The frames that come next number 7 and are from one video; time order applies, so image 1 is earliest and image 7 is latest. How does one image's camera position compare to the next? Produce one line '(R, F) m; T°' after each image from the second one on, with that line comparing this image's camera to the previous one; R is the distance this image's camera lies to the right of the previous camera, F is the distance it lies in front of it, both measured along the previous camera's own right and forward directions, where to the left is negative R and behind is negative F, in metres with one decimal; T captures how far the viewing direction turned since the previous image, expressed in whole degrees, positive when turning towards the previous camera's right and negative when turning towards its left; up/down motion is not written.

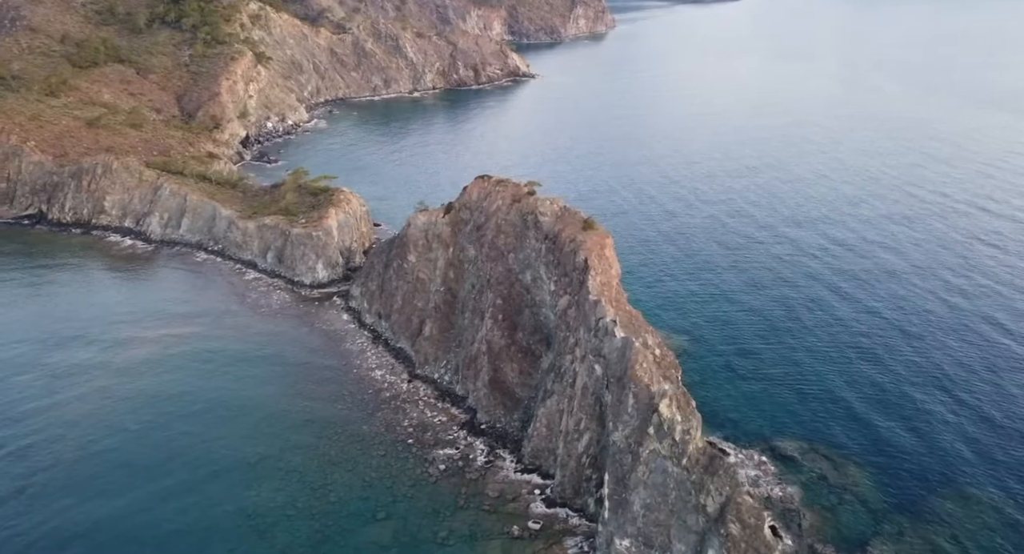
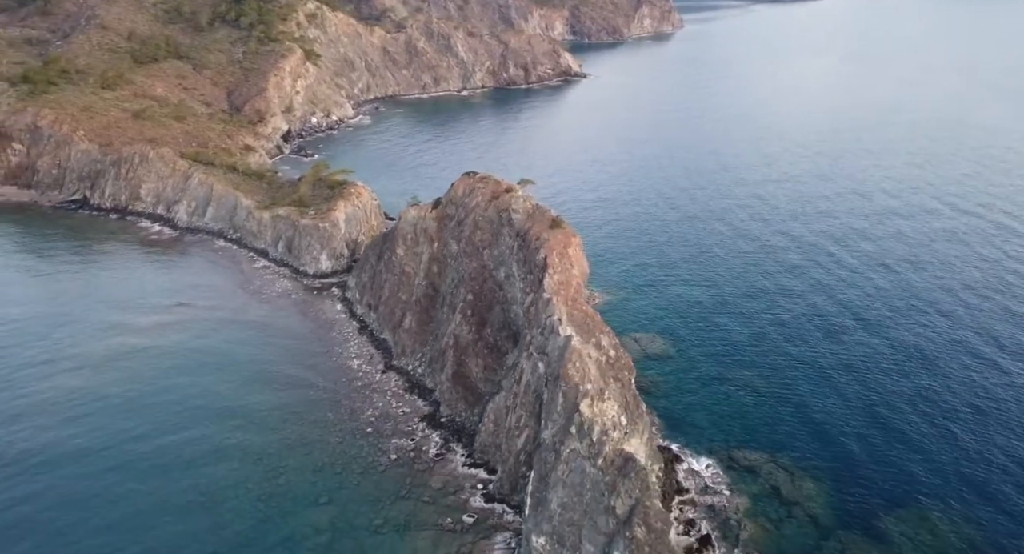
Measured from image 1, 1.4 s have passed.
(+5.8, +0.1) m; -6°
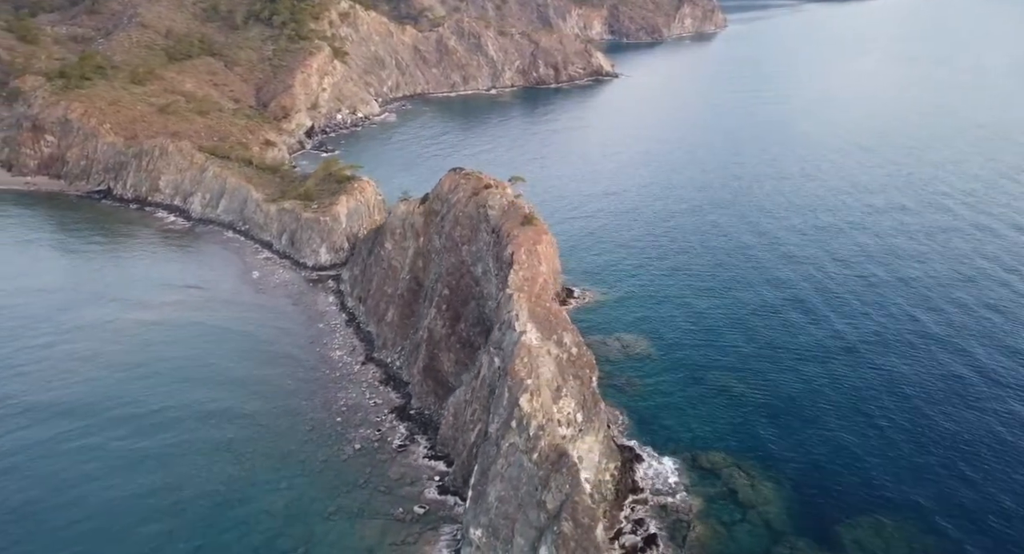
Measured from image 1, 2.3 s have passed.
(+4.1, -0.1) m; -3°
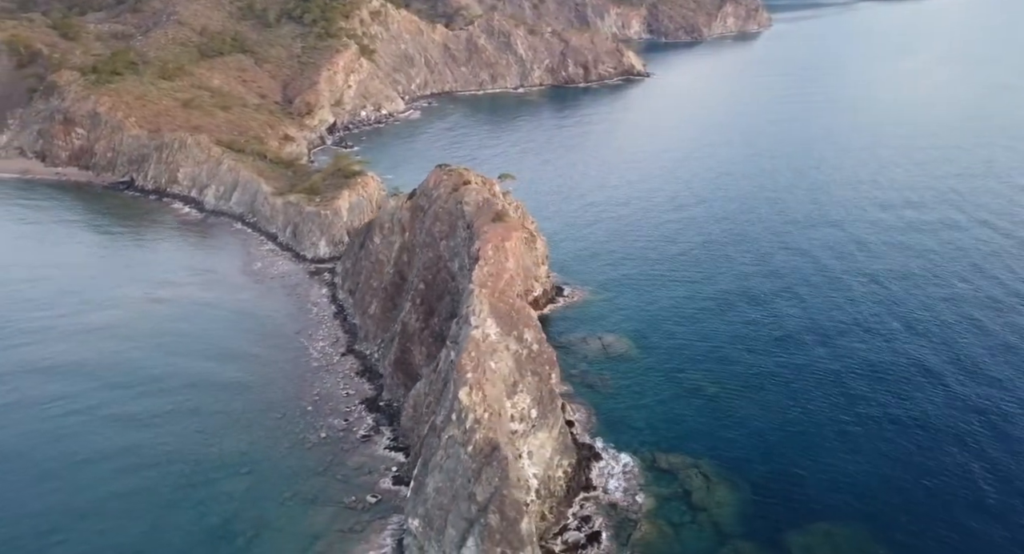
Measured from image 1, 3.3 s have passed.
(+4.1, -0.1) m; -3°
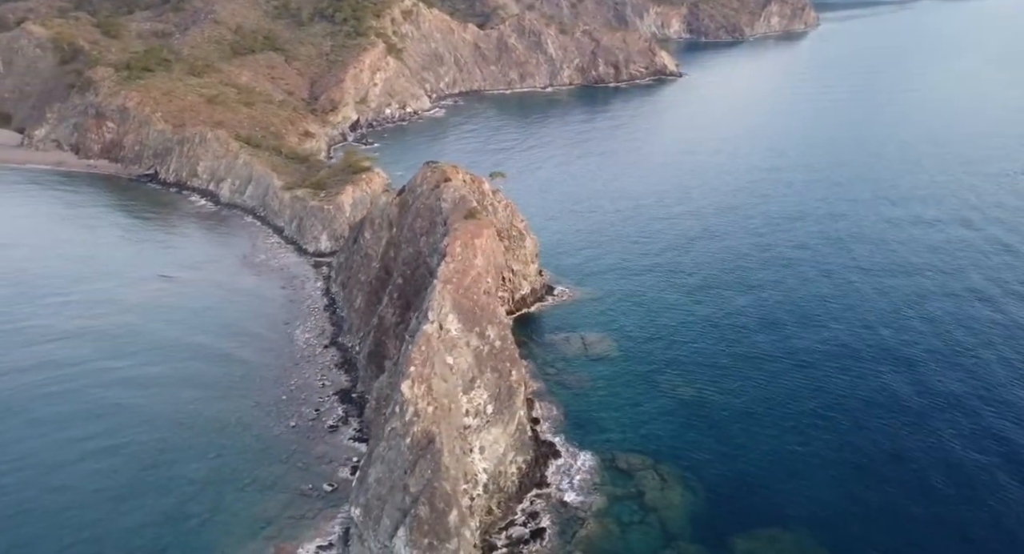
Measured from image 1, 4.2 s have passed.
(+4.2, -0.1) m; -4°
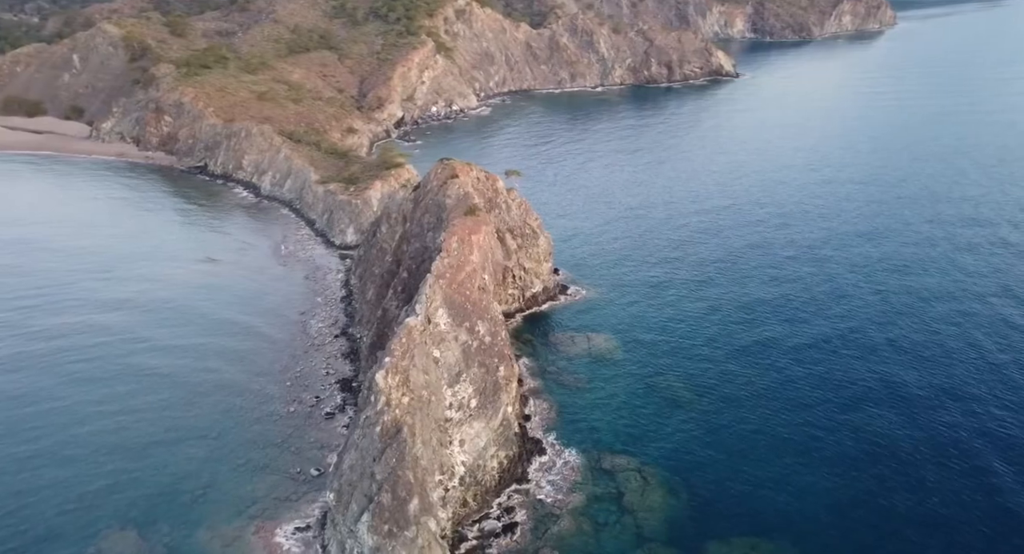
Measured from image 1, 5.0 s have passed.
(+3.7, -0.1) m; -5°
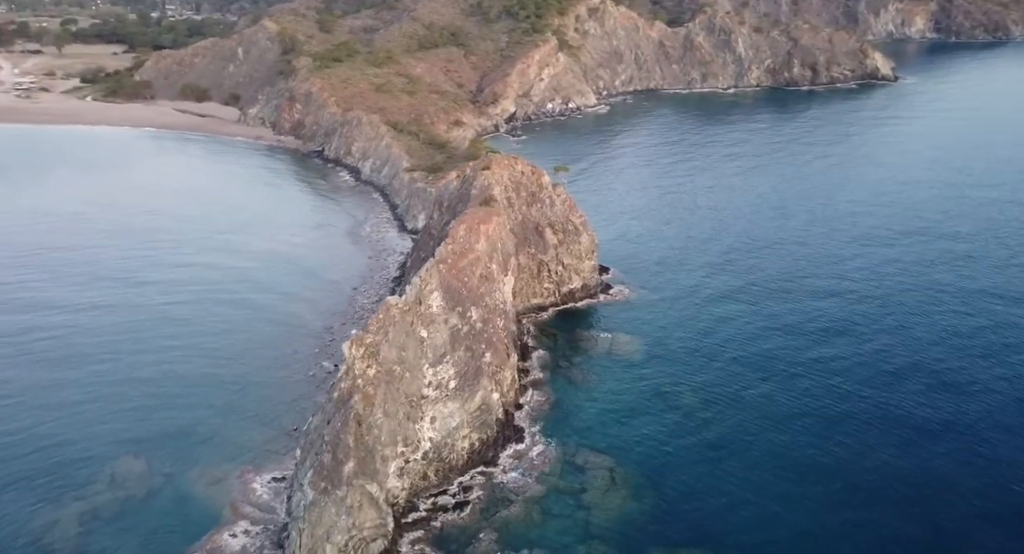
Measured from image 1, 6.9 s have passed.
(+8.3, +0.2) m; -12°
